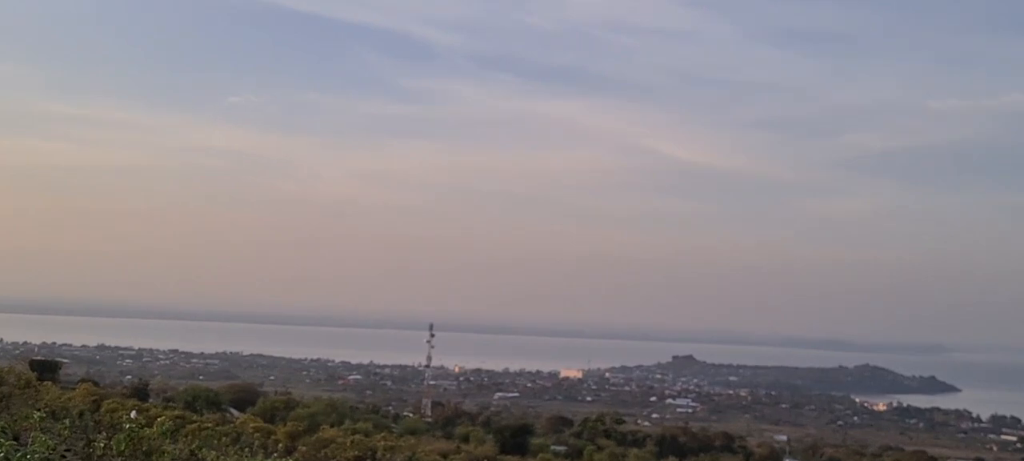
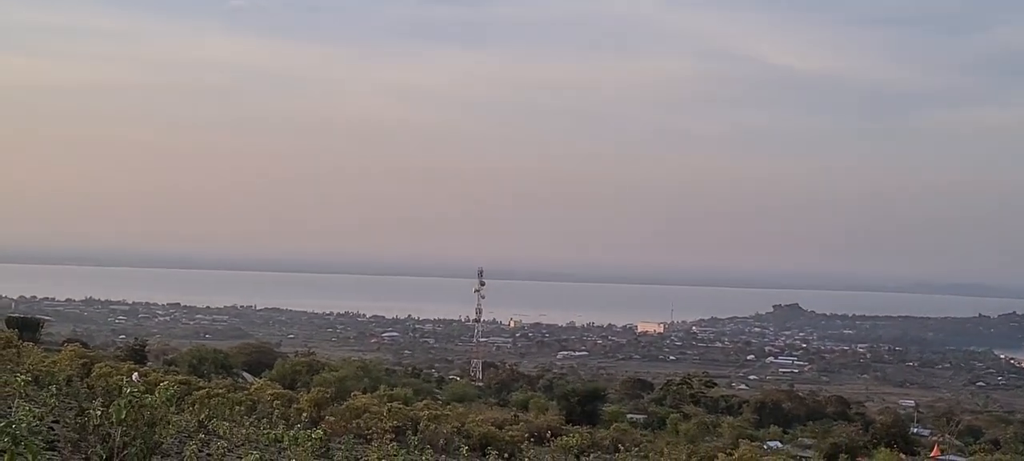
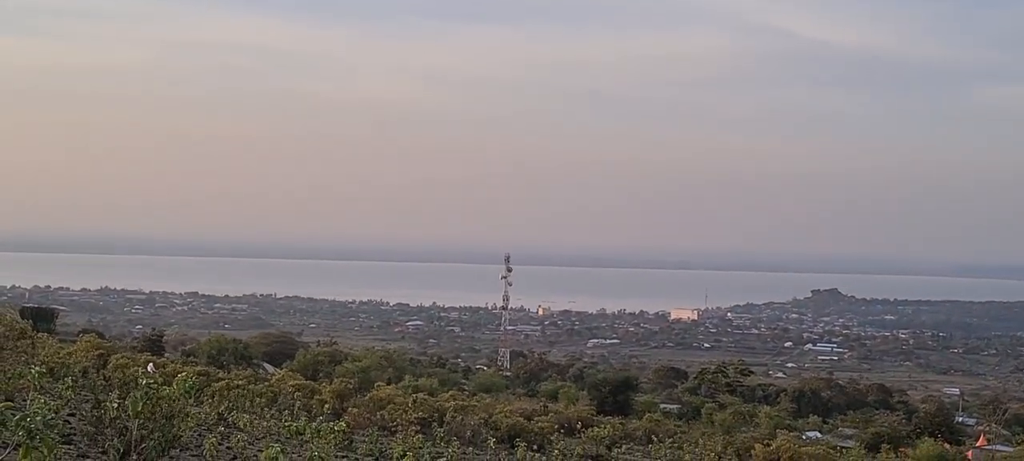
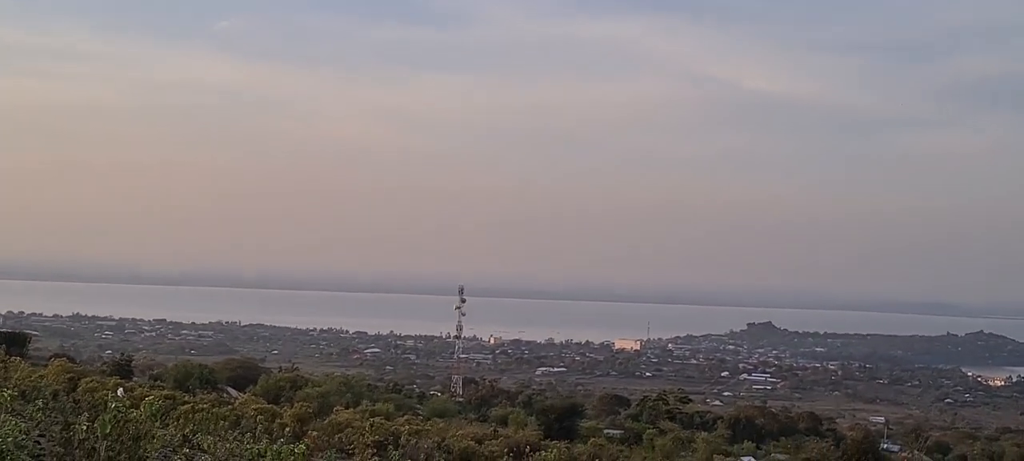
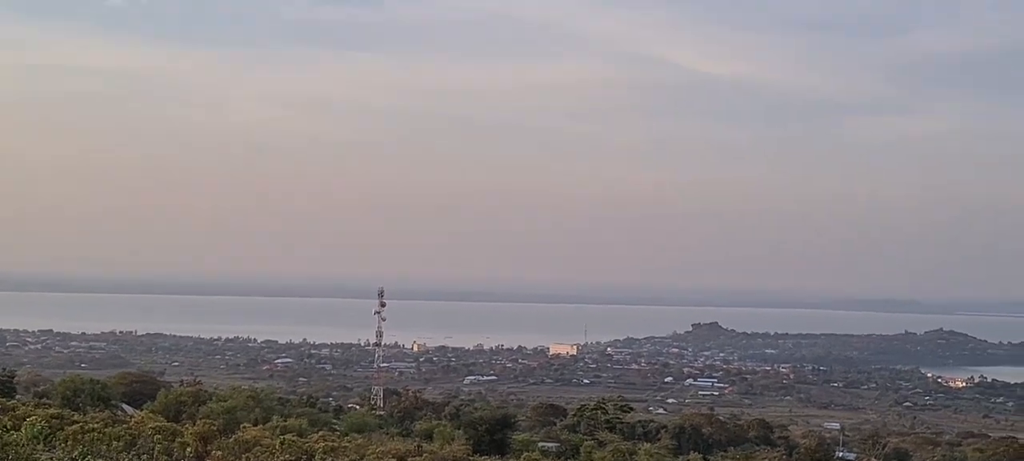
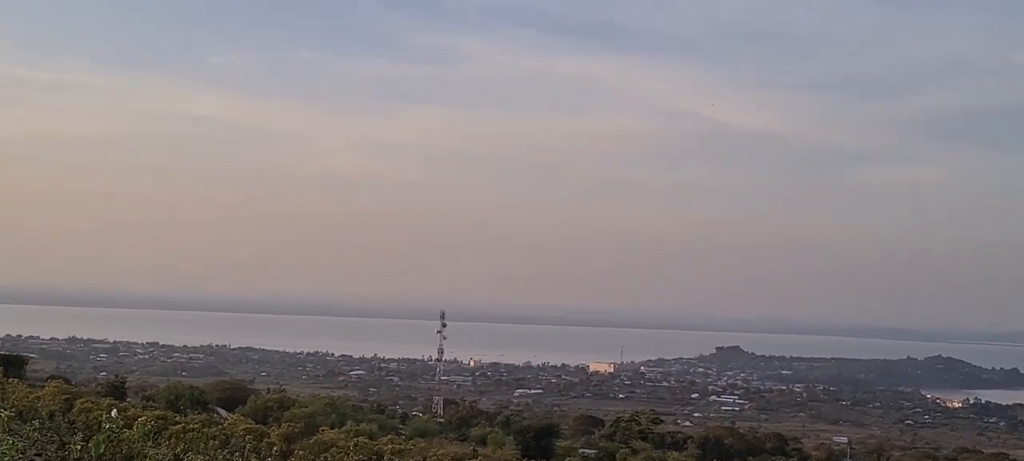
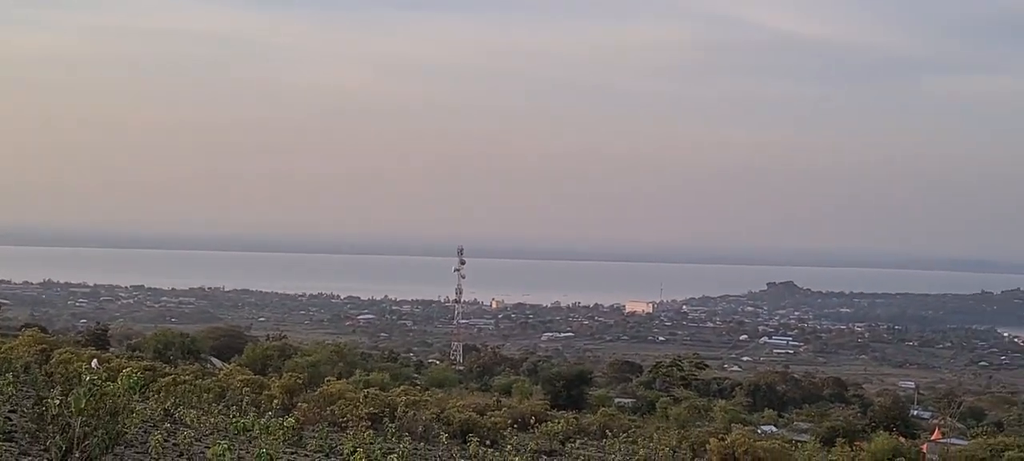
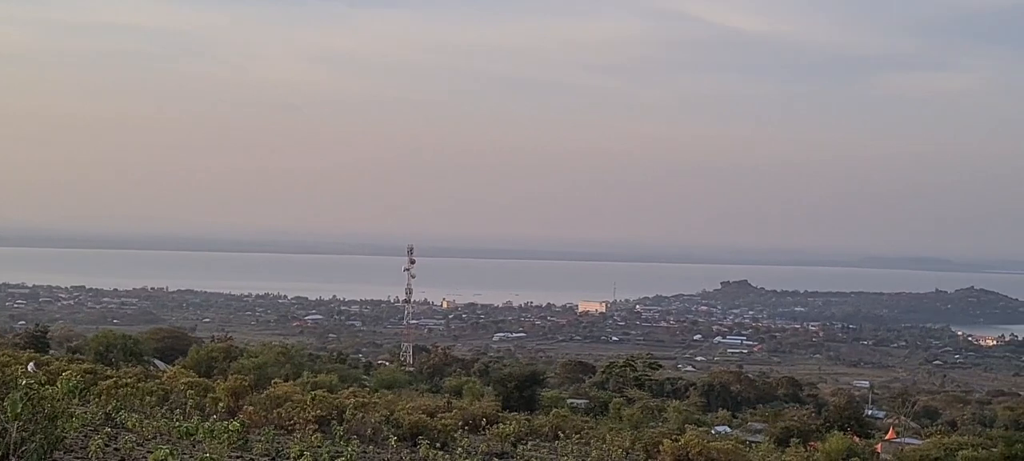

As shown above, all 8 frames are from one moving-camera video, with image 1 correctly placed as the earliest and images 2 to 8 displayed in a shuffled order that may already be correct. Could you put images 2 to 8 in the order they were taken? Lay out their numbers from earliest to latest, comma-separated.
6, 4, 2, 3, 7, 8, 5
